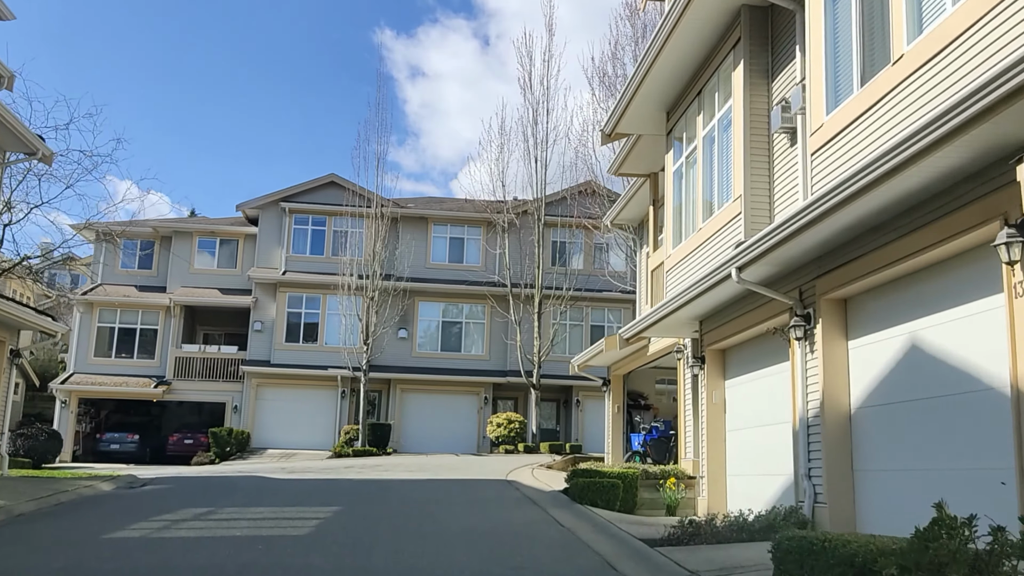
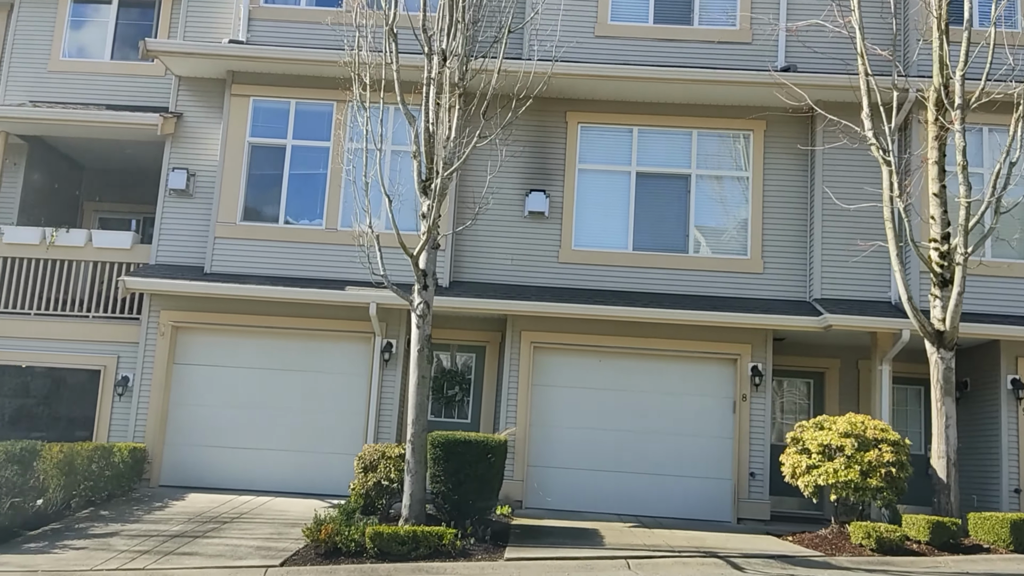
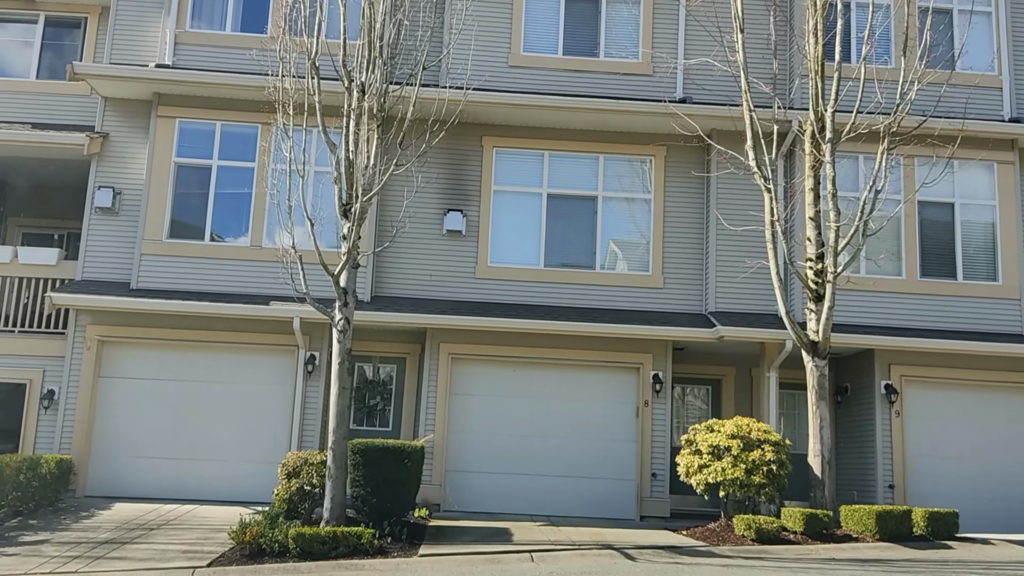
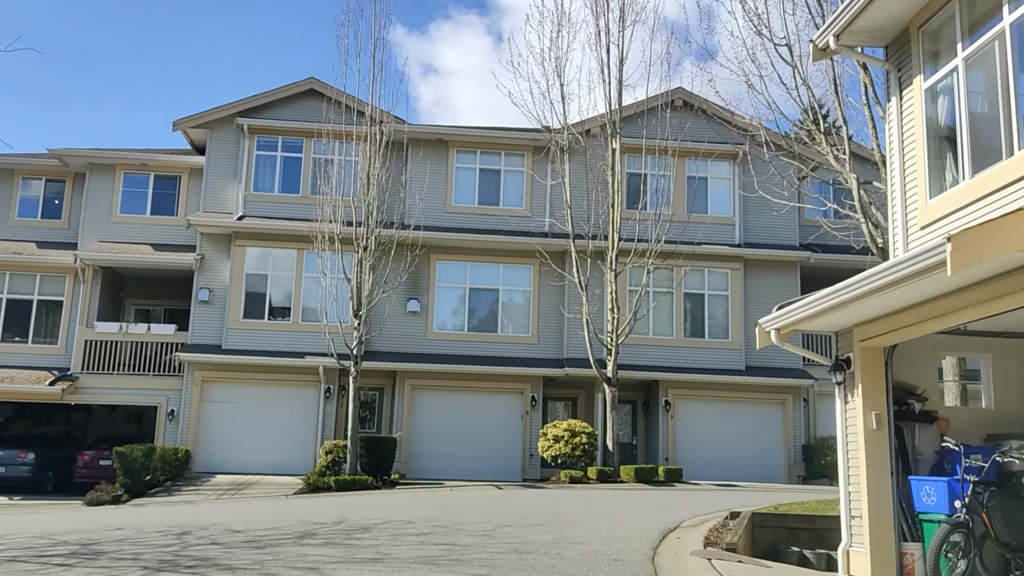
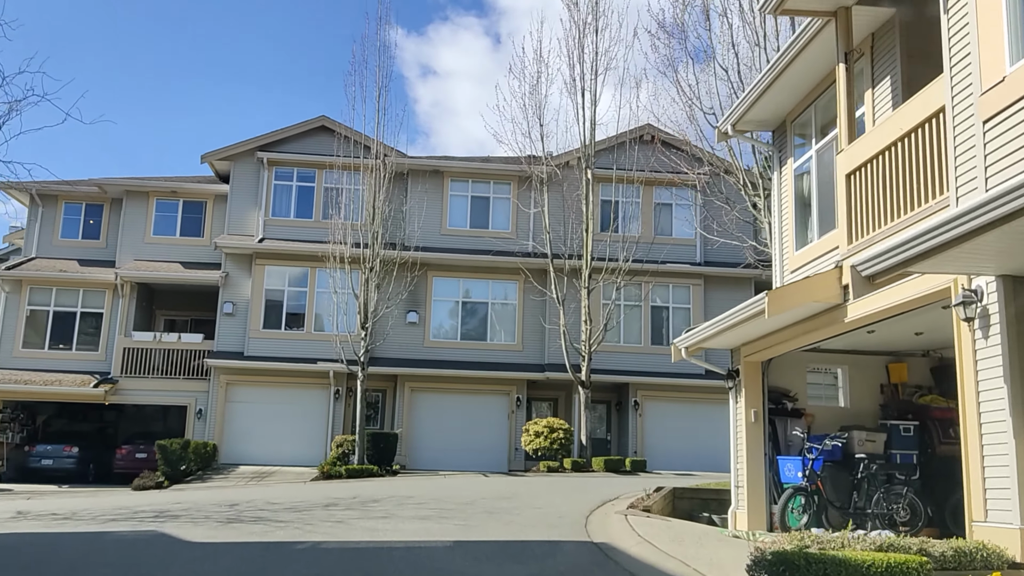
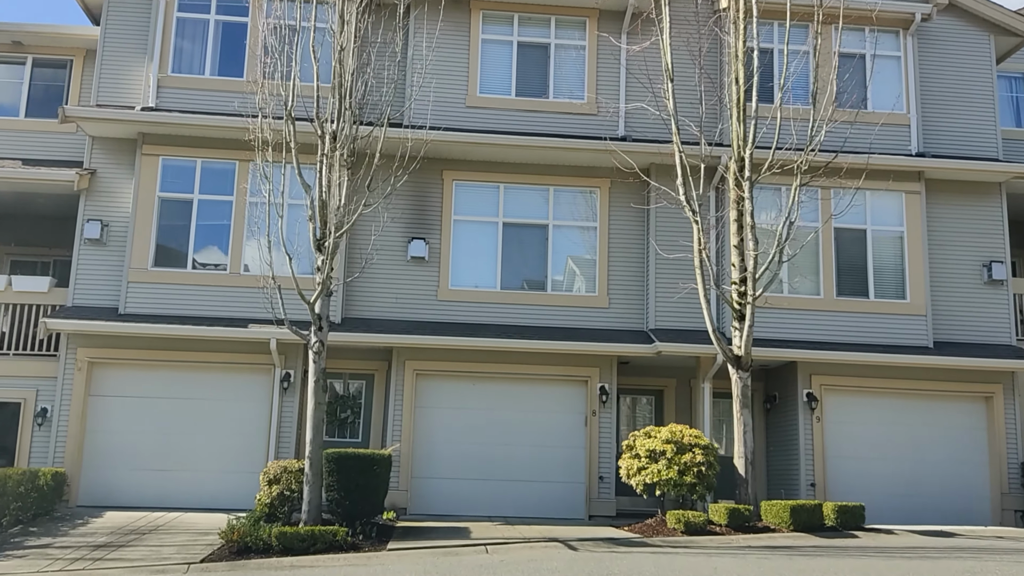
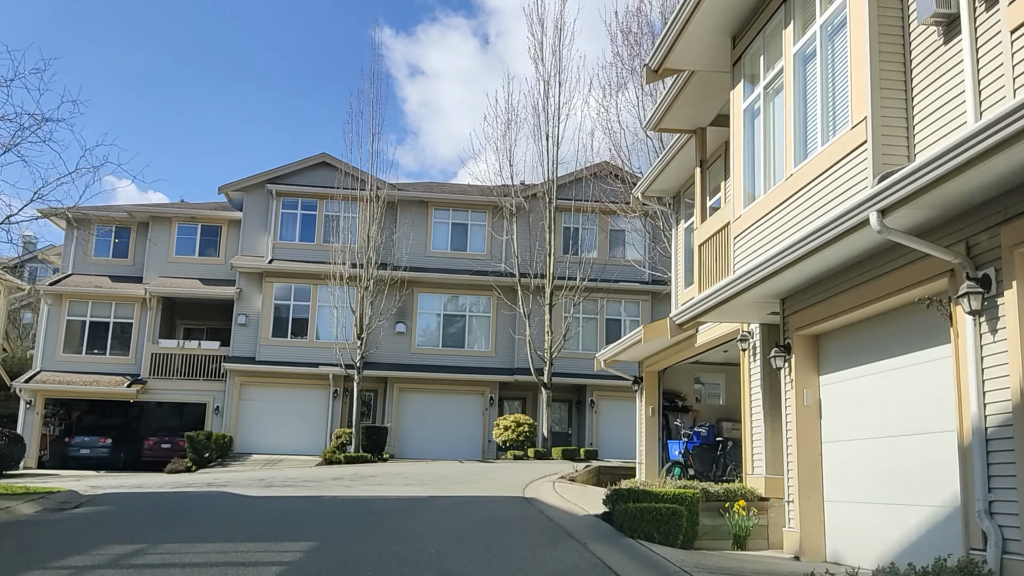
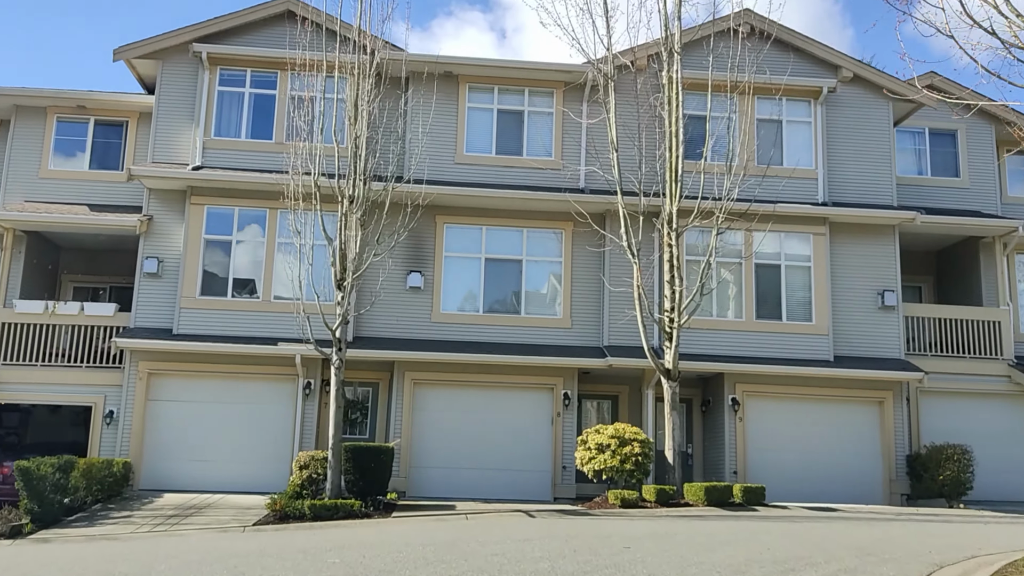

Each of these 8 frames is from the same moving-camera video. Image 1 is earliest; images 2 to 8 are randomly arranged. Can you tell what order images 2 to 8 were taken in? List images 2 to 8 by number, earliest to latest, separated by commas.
7, 5, 4, 8, 6, 3, 2
